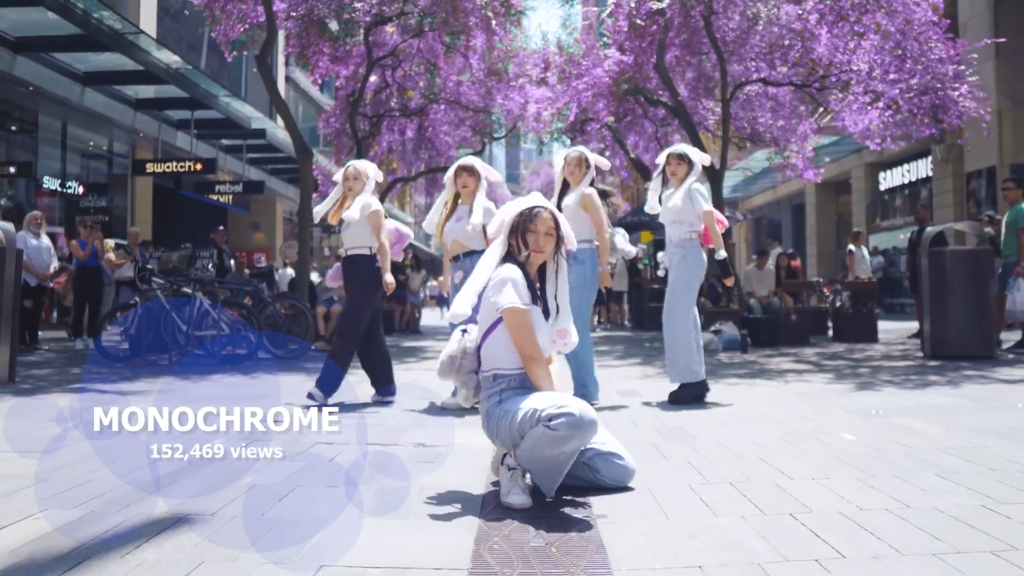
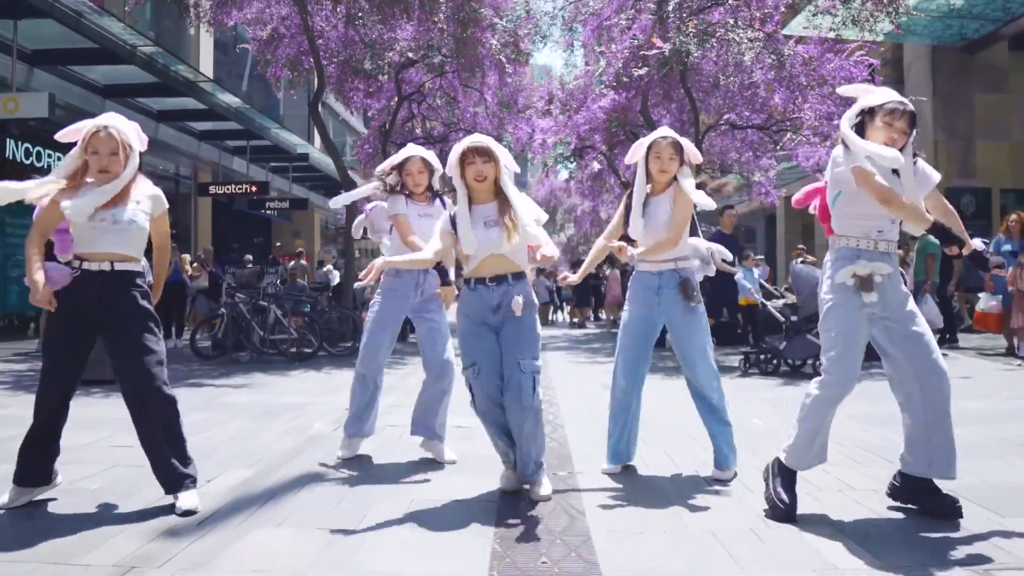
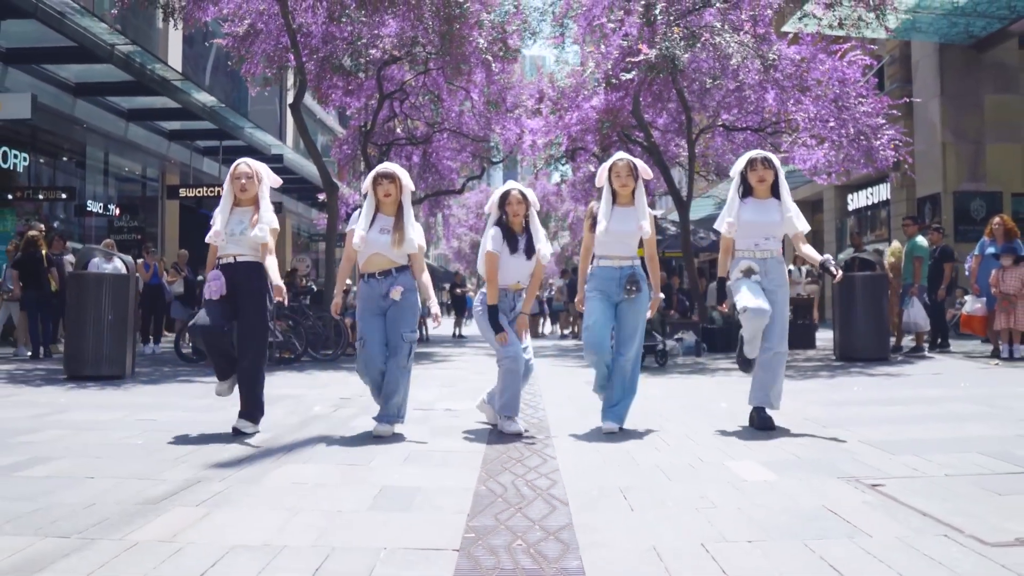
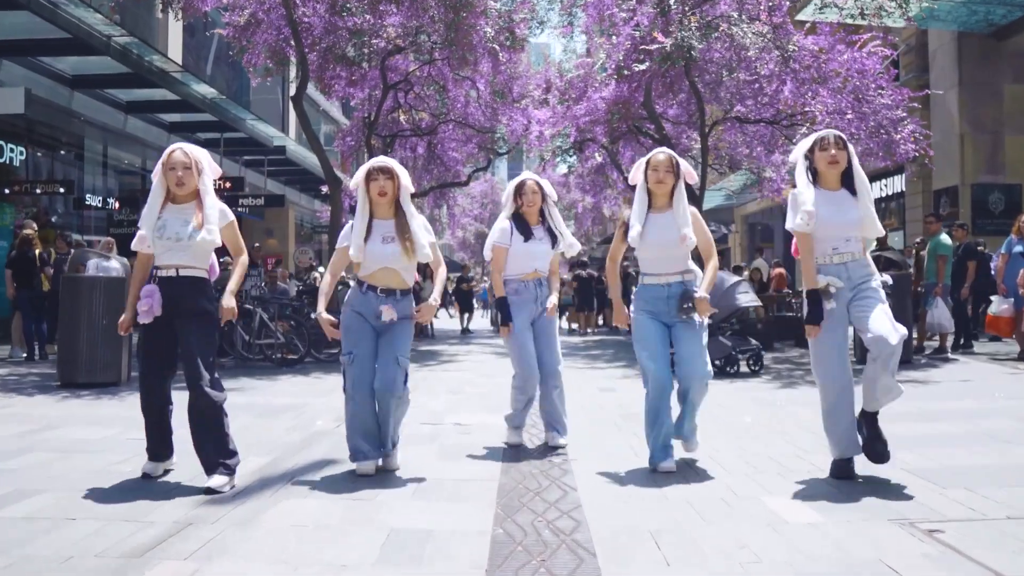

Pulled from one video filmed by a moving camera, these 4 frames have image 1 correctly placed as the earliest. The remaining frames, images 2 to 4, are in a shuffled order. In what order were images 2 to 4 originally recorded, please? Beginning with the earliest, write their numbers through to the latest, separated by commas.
3, 4, 2
